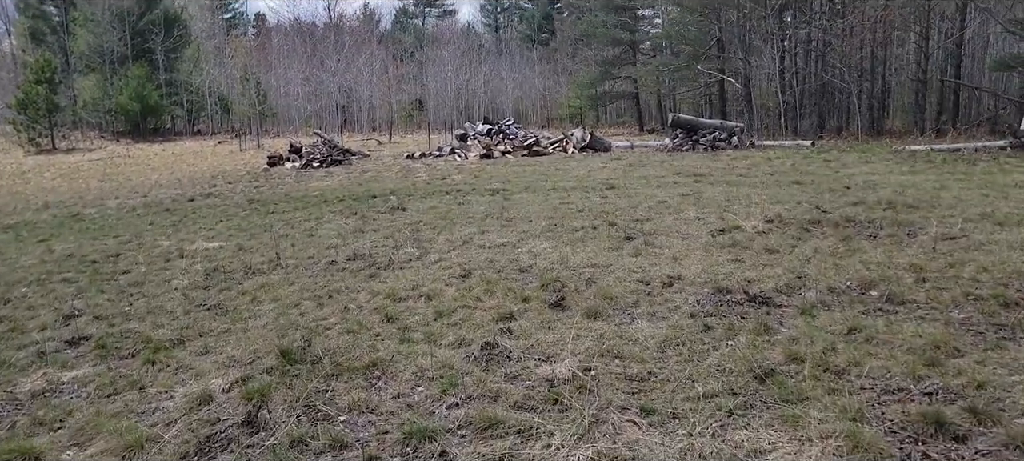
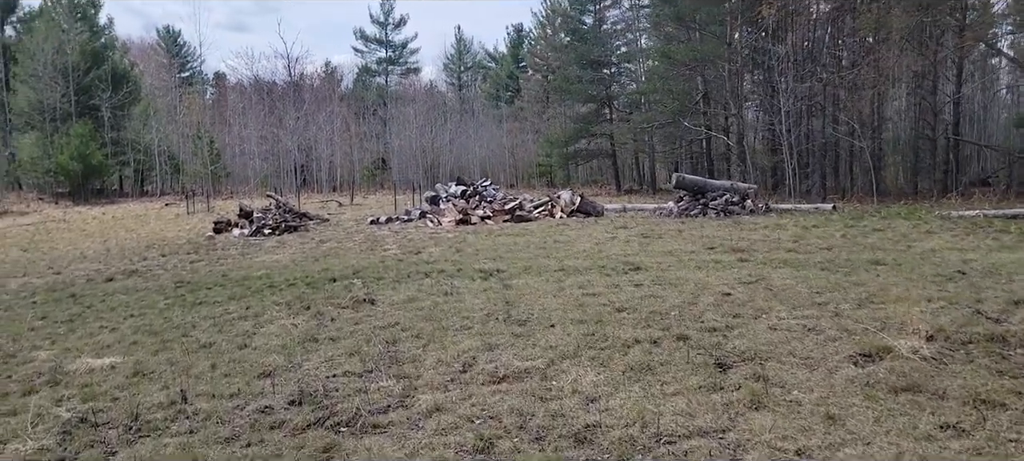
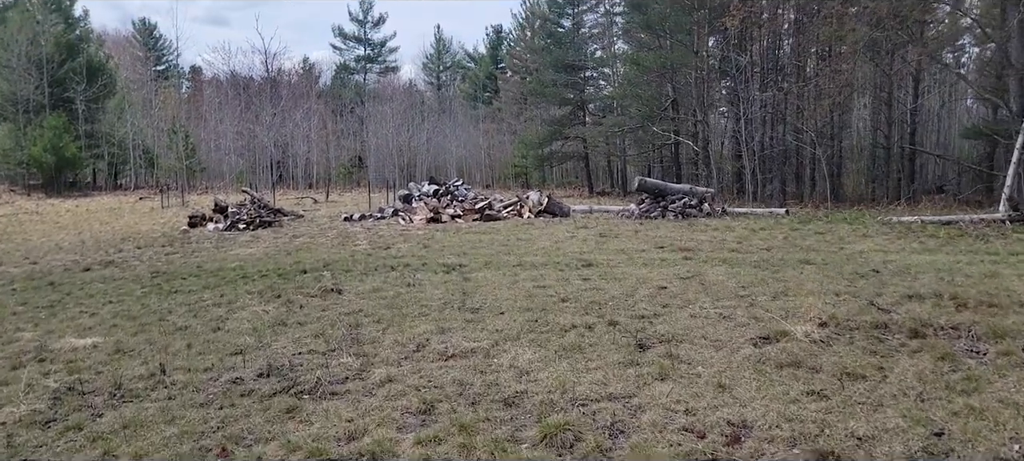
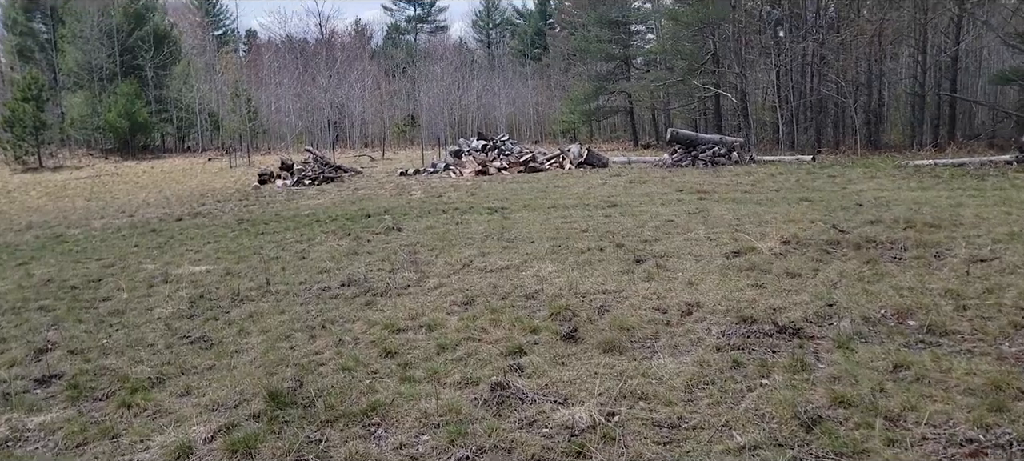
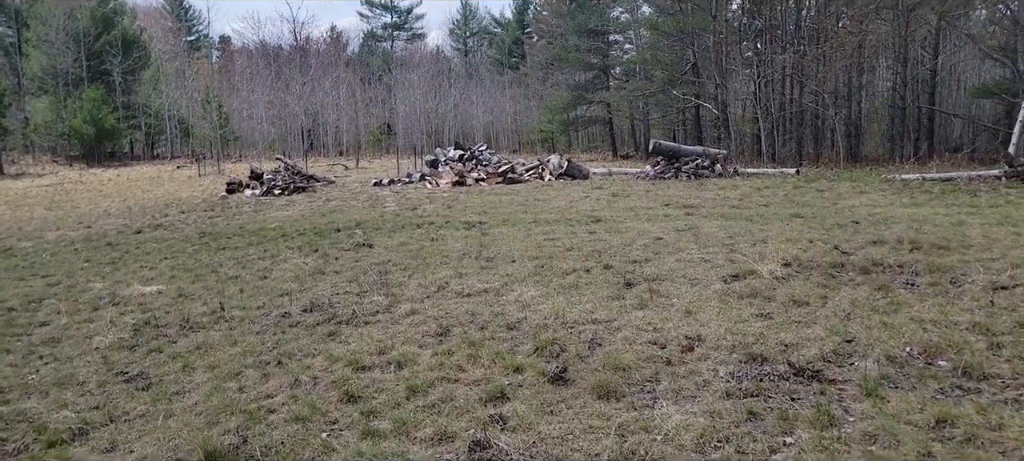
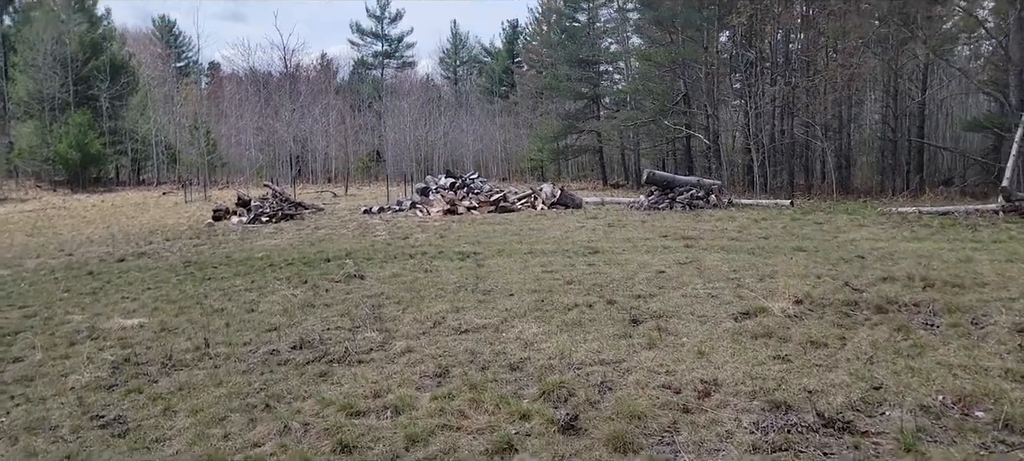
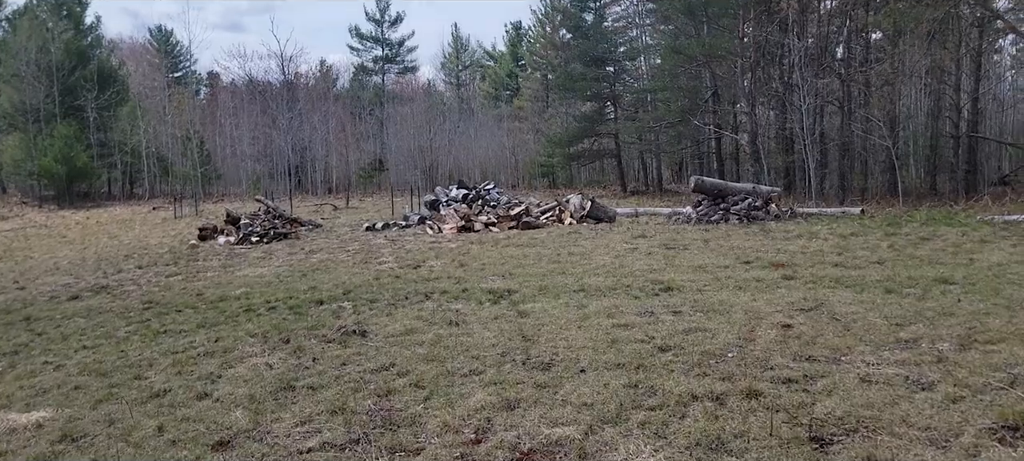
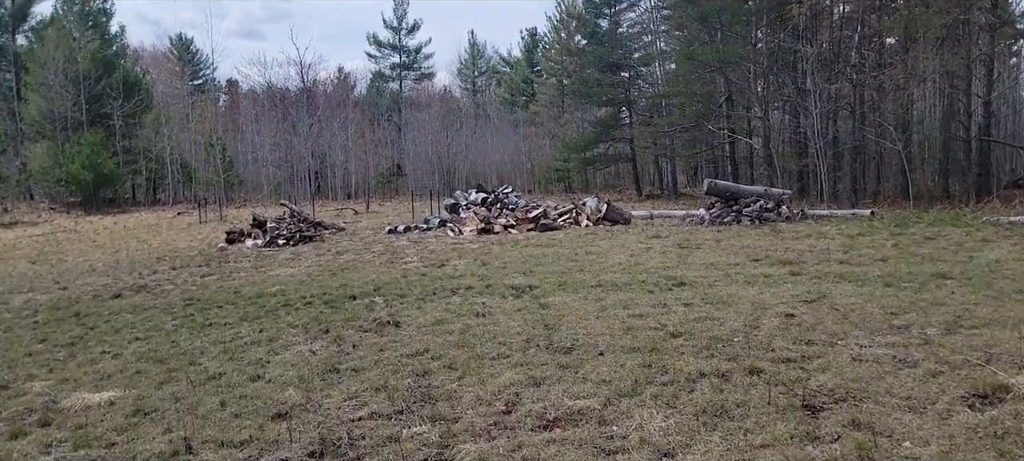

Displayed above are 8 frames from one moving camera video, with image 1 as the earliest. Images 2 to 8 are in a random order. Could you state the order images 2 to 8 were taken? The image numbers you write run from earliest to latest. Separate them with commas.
4, 5, 6, 3, 2, 8, 7
